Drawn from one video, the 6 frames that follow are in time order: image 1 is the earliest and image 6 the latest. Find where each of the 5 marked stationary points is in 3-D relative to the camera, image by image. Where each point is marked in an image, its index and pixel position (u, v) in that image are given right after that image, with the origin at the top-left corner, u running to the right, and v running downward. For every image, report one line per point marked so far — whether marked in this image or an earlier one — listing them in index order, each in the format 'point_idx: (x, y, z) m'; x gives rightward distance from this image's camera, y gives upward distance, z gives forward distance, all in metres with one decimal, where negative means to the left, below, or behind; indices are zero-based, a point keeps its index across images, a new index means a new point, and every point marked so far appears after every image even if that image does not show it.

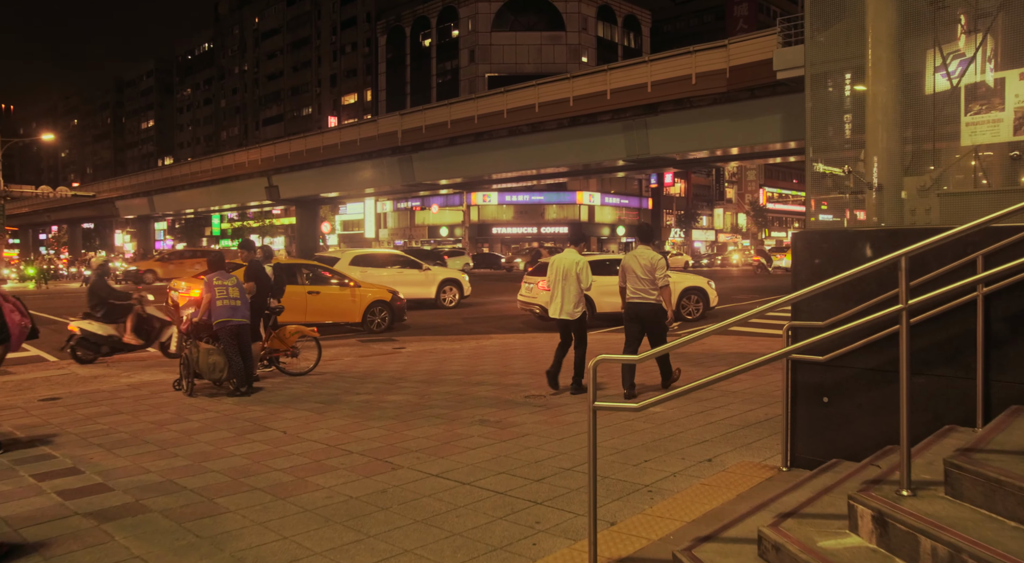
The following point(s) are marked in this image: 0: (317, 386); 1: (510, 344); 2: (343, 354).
0: (-2.1, -1.1, +8.0) m
1: (0.0, -1.1, +12.6) m
2: (-2.5, -1.1, +11.1) m
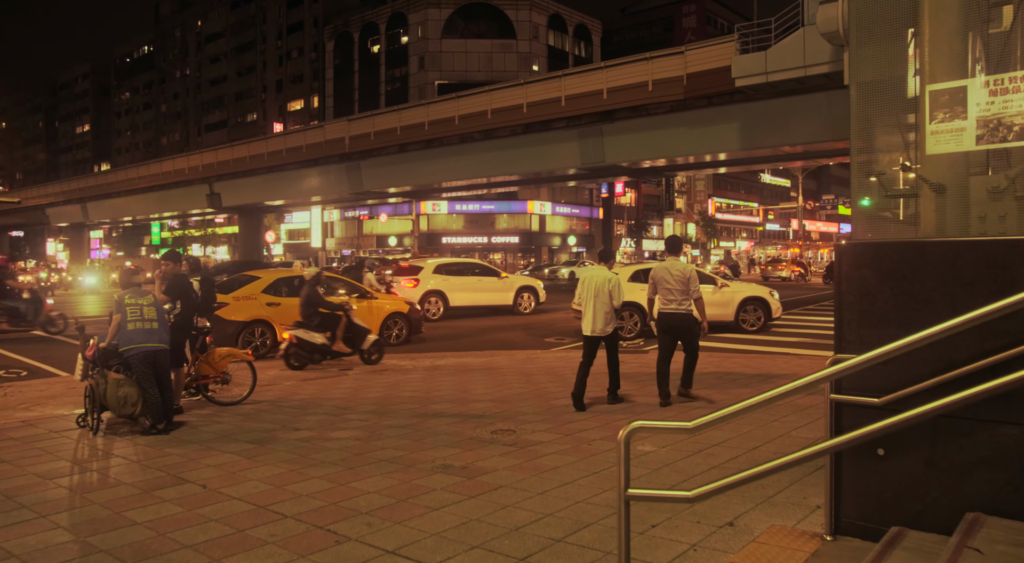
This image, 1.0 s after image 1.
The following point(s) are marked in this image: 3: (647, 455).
0: (-2.4, -1.3, +7.0) m
1: (-0.7, -1.3, +11.6) m
2: (-3.0, -1.3, +10.0) m
3: (+1.0, -1.2, +5.3) m
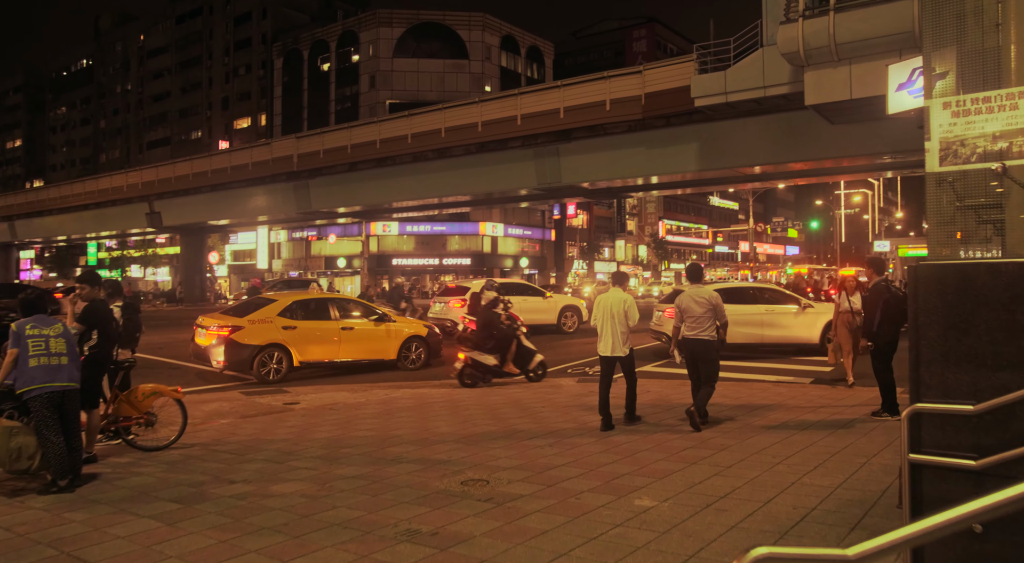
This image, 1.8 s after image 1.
0: (-2.7, -1.5, +6.0) m
1: (-1.2, -1.6, +10.8) m
2: (-3.5, -1.6, +9.0) m
3: (+0.8, -1.4, +4.5) m
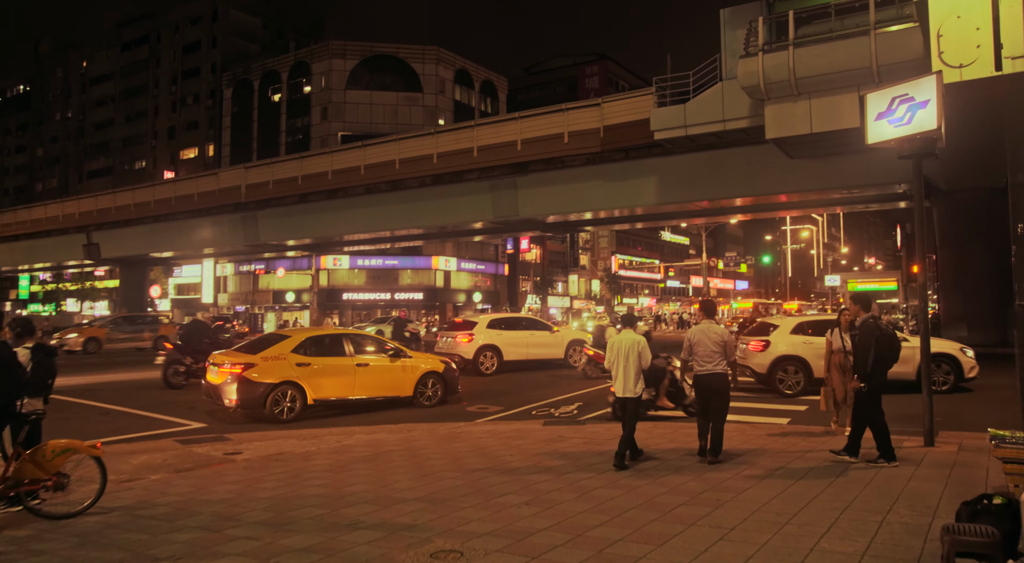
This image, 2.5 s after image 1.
0: (-2.8, -1.7, +5.0) m
1: (-1.7, -2.1, +9.9) m
2: (-3.8, -2.0, +8.0) m
3: (+0.8, -1.6, +3.8) m
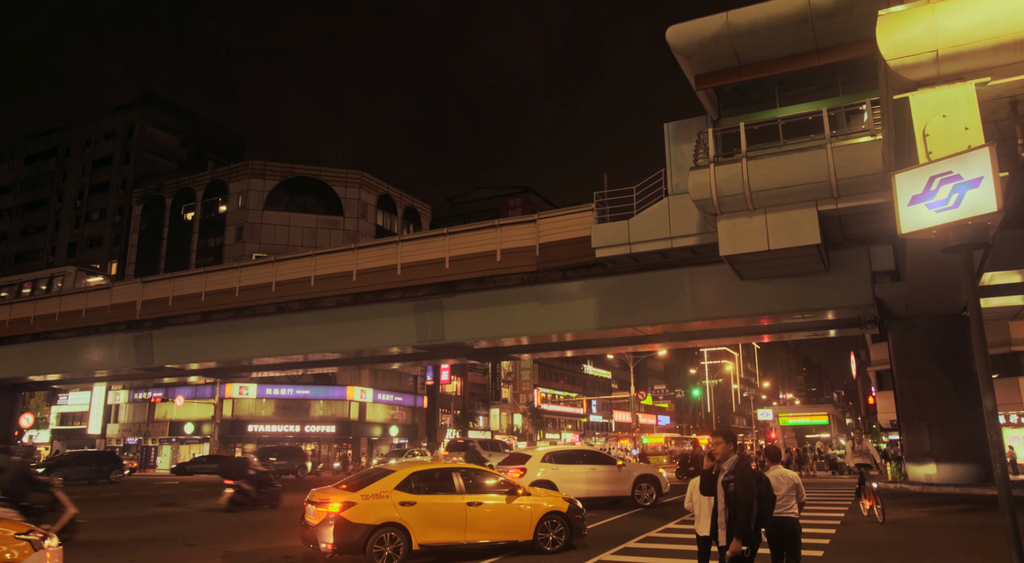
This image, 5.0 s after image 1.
0: (-2.9, -2.0, +2.0) m
1: (-2.2, -3.2, +6.8) m
2: (-4.2, -2.7, +4.8) m
3: (+0.8, -1.7, +1.3) m
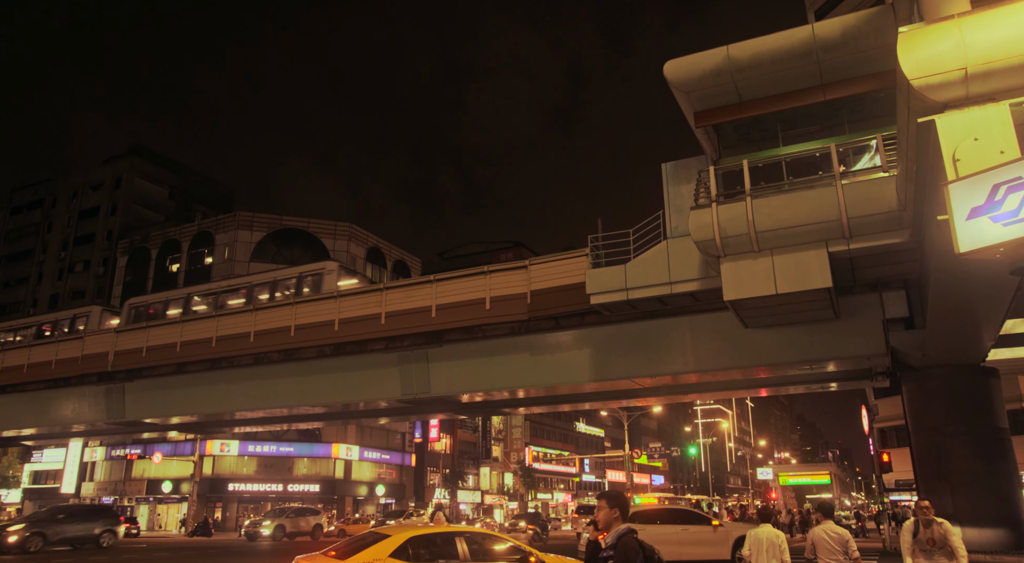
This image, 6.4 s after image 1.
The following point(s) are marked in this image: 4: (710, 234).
0: (-2.9, -1.8, +0.6) m
1: (-2.4, -3.3, +5.3) m
2: (-4.3, -2.7, +3.3) m
3: (+0.8, -1.5, -0.1) m
4: (+4.3, +1.1, +16.3) m
